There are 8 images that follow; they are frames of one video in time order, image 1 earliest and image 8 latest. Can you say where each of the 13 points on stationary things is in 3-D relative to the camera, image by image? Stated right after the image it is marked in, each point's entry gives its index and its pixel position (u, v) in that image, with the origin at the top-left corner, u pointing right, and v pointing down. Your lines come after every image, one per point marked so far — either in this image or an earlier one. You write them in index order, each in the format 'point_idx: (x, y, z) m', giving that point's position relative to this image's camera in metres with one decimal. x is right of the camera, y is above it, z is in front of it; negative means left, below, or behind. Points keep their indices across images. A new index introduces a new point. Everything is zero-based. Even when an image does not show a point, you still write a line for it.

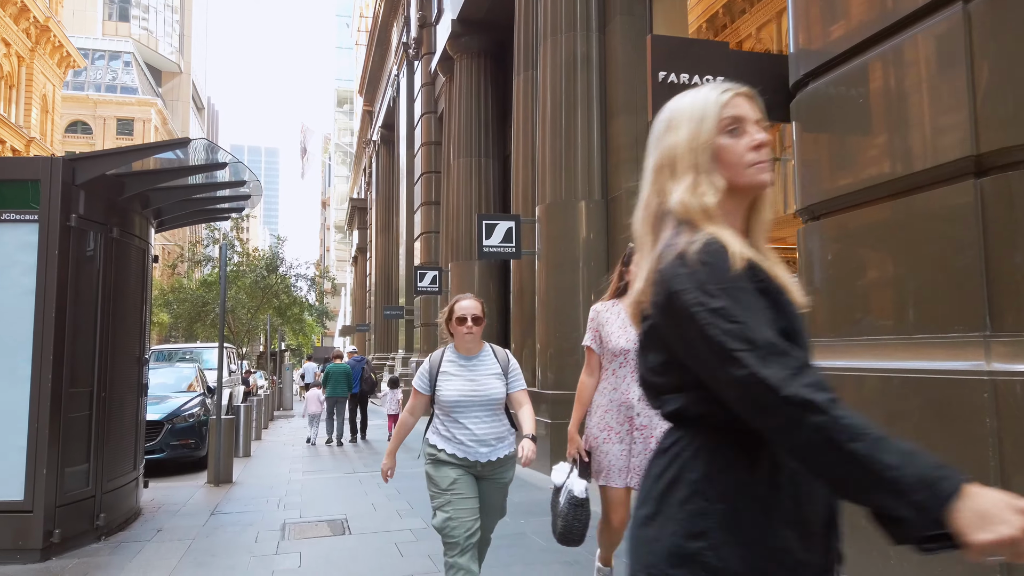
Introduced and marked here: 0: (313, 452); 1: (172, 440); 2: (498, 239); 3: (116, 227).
0: (-3.5, -2.9, +13.1) m
1: (-4.7, -2.1, +10.2) m
2: (-0.2, +0.7, +10.2) m
3: (-3.4, +0.5, +6.4) m
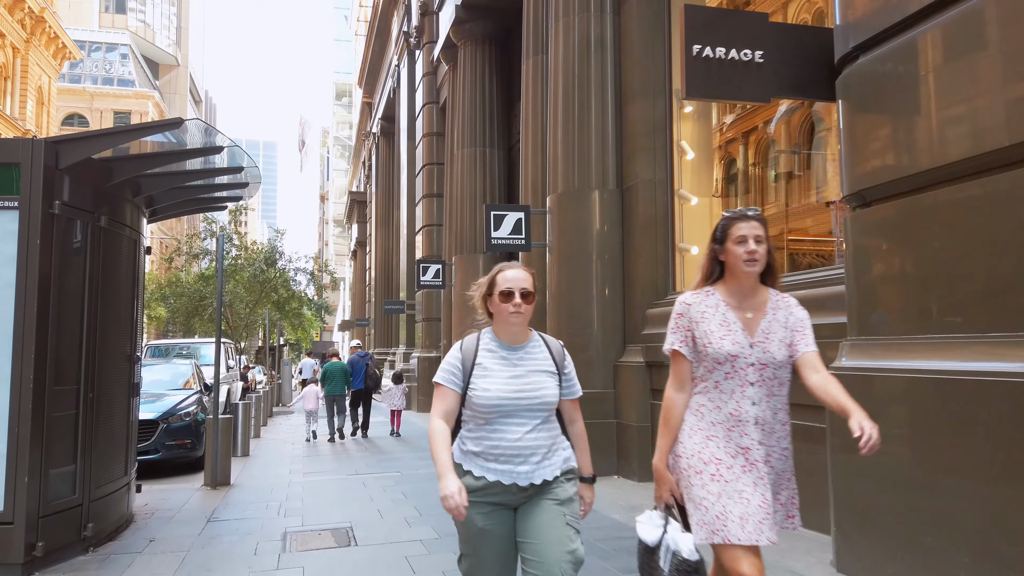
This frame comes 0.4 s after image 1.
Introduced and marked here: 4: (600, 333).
0: (-3.4, -2.7, +12.7) m
1: (-4.5, -2.0, +9.8) m
2: (-0.1, +0.7, +9.8) m
3: (-3.3, +0.6, +6.0) m
4: (+1.0, -0.5, +8.8) m
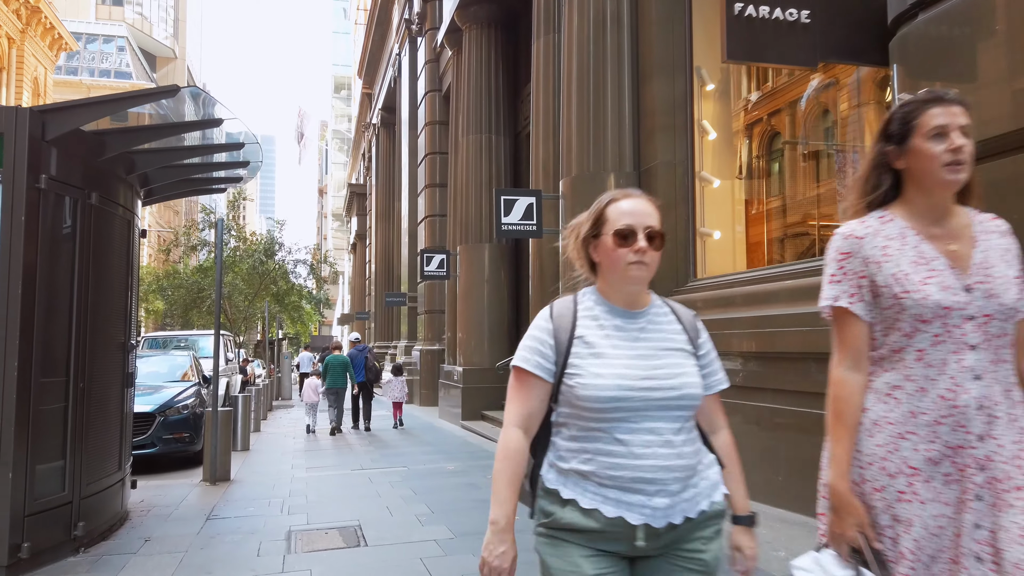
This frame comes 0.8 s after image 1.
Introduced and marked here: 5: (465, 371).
0: (-3.3, -2.6, +12.3) m
1: (-4.4, -1.8, +9.4) m
2: (+0.1, +0.9, +9.4) m
3: (-3.1, +0.7, +5.6) m
4: (+1.2, -0.4, +8.5) m
5: (-0.9, -1.6, +14.1) m
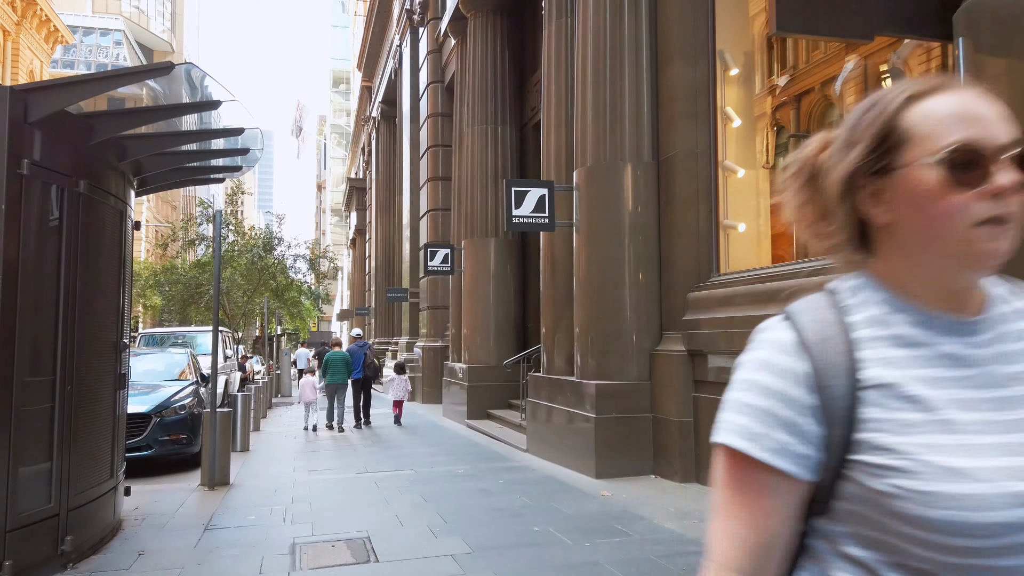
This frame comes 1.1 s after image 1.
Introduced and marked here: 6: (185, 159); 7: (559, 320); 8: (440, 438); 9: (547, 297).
0: (-3.1, -2.5, +11.9) m
1: (-4.3, -1.8, +9.0) m
2: (+0.2, +1.0, +9.0) m
3: (-3.0, +0.7, +5.2) m
4: (+1.3, -0.3, +8.1) m
5: (-0.8, -1.5, +13.7) m
6: (-2.8, +1.1, +6.5) m
7: (+0.6, -0.4, +9.3) m
8: (-1.1, -2.4, +11.8) m
9: (+0.4, -0.1, +9.6) m
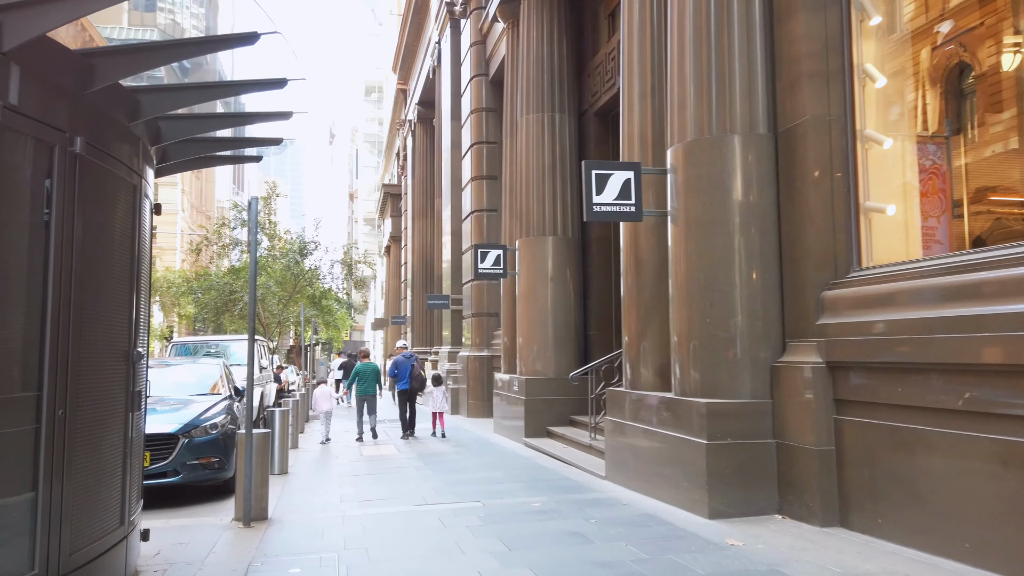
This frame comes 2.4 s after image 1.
0: (-2.2, -2.5, +10.7) m
1: (-3.4, -1.8, +7.9) m
2: (+1.0, +1.0, +7.6) m
3: (-2.3, +0.8, +4.0) m
4: (+2.1, -0.3, +6.7) m
5: (+0.3, -1.5, +12.4) m
6: (-2.1, +1.1, +5.3) m
7: (+1.4, -0.4, +8.0) m
8: (-0.2, -2.4, +10.5) m
9: (+1.3, -0.1, +8.3) m
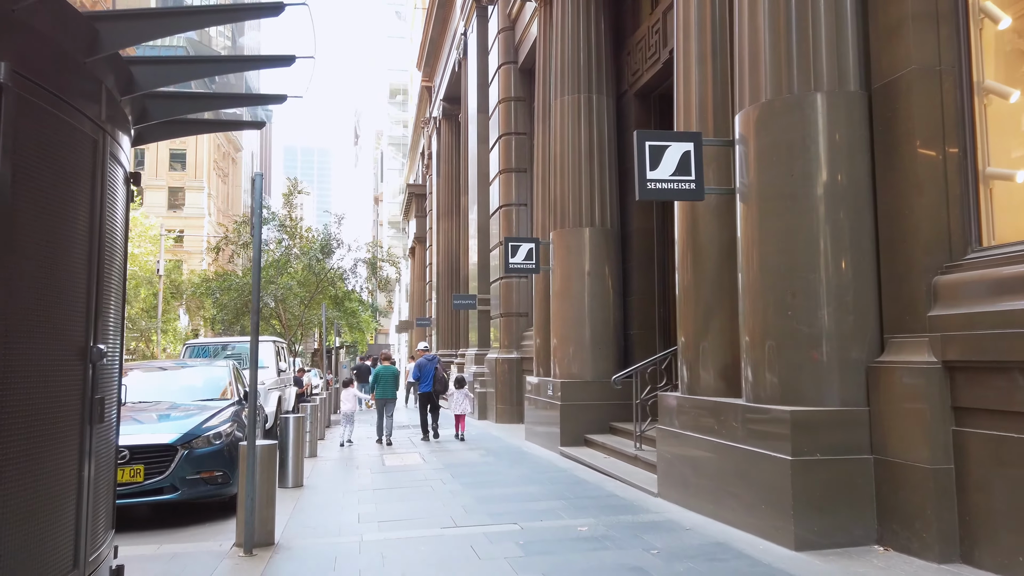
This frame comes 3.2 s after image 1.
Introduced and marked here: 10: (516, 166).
0: (-1.7, -2.5, +9.8) m
1: (-3.0, -1.7, +7.0) m
2: (+1.4, +1.1, +6.6) m
3: (-2.0, +0.9, +3.1) m
4: (+2.5, -0.2, +5.6) m
5: (+0.8, -1.5, +11.4) m
6: (-1.8, +1.2, +4.4) m
7: (+1.8, -0.3, +6.9) m
8: (+0.3, -2.3, +9.5) m
9: (+1.7, -0.1, +7.3) m
10: (+0.1, +2.9, +17.9) m
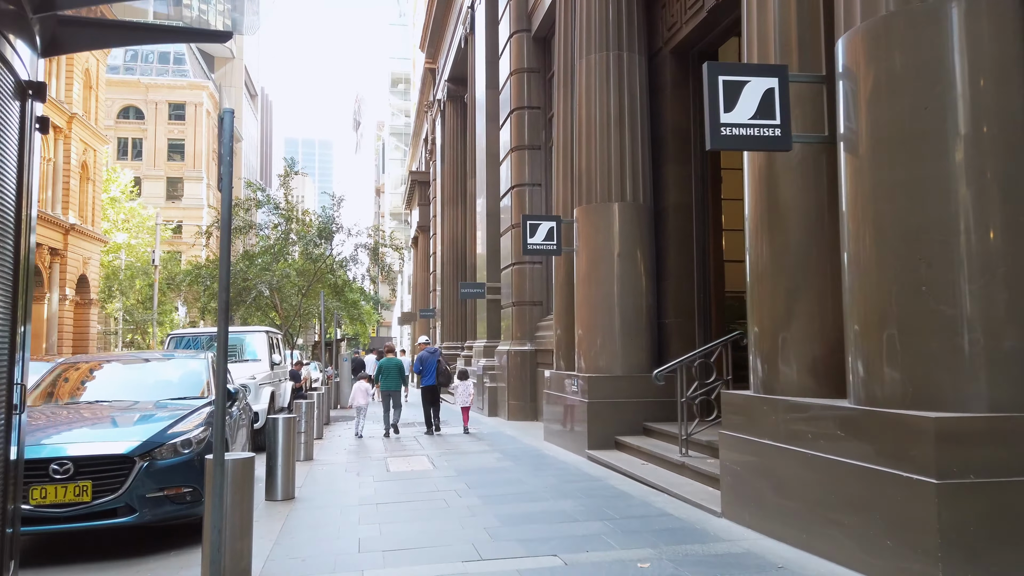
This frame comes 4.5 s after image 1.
0: (-1.4, -2.3, +8.5) m
1: (-2.8, -1.5, +5.7) m
2: (+1.7, +1.2, +5.3) m
3: (-1.8, +1.0, +1.7) m
4: (+2.7, 0.0, +4.3) m
5: (+1.1, -1.2, +10.0) m
6: (-1.5, +1.4, +3.0) m
7: (+2.1, -0.1, +5.6) m
8: (+0.6, -2.1, +8.2) m
9: (+1.9, +0.1, +5.9) m
10: (+0.4, +3.2, +16.5) m
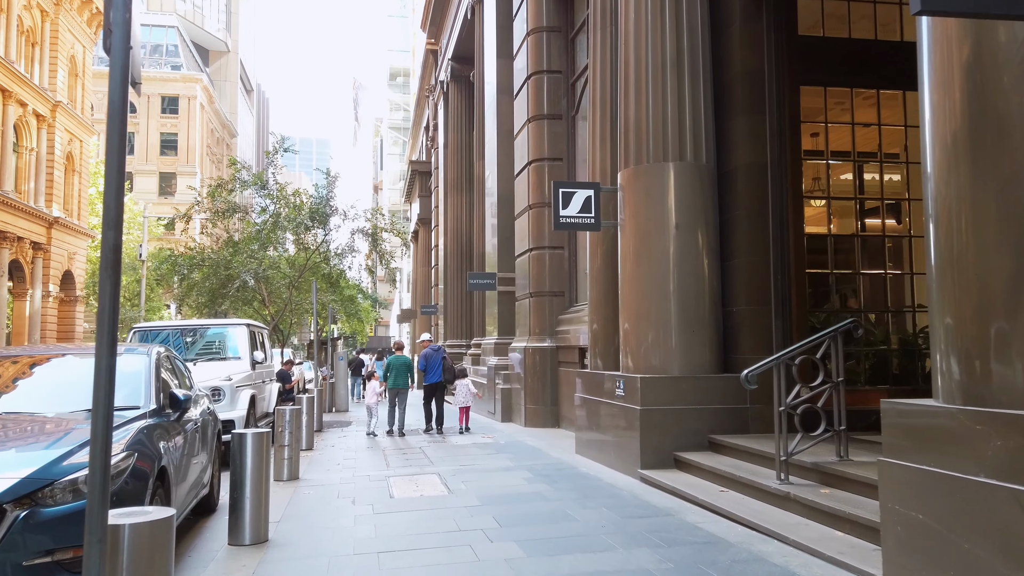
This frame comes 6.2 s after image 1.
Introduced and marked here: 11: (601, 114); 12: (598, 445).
0: (-1.0, -2.0, +6.5) m
1: (-2.4, -1.3, +3.7) m
2: (+2.1, +1.5, +3.3) m
3: (-1.4, +1.3, -0.3) m
4: (+3.1, +0.2, +2.3) m
5: (+1.5, -1.0, +8.0) m
6: (-1.2, +1.6, +1.0) m
7: (+2.5, +0.1, +3.6) m
8: (+0.9, -1.9, +6.2) m
9: (+2.3, +0.4, +3.9) m
10: (+0.7, +3.4, +14.6) m
11: (+1.2, +2.4, +9.9) m
12: (+1.1, -2.0, +9.3) m
